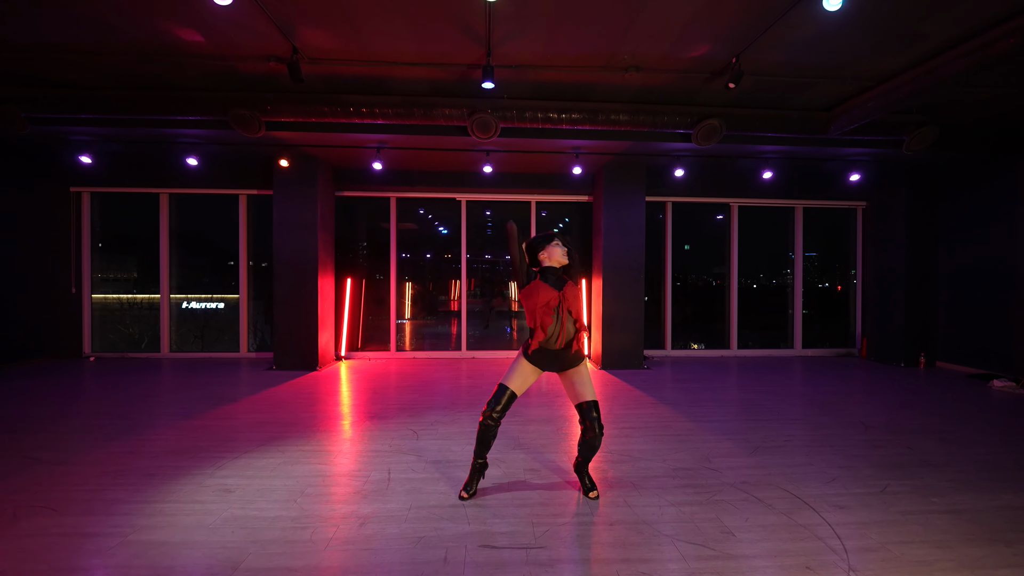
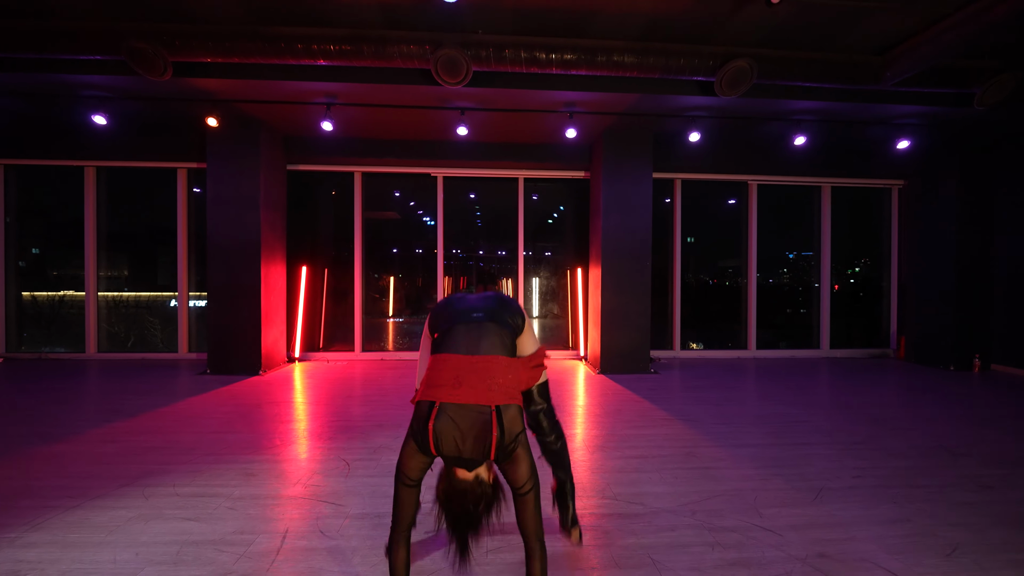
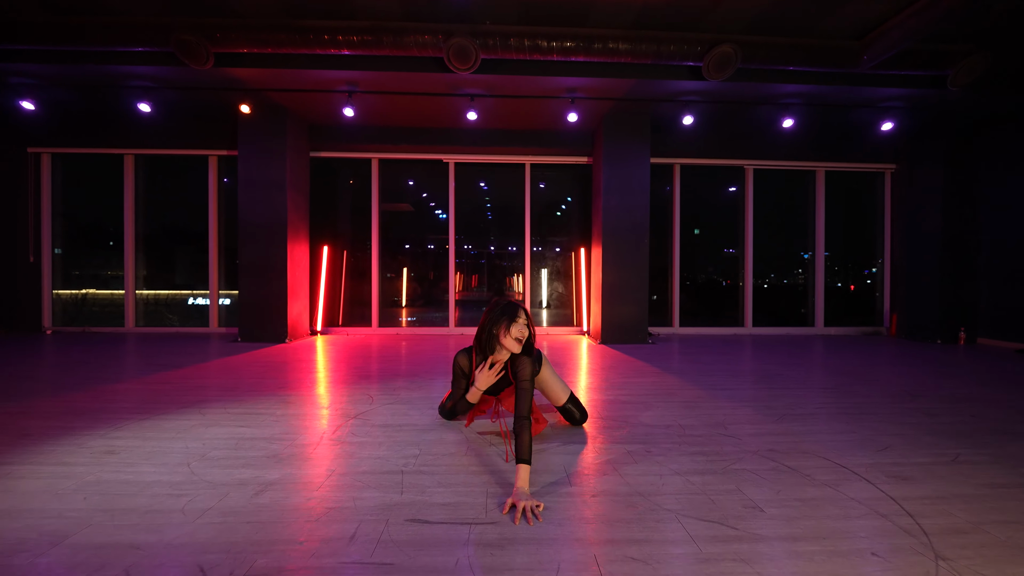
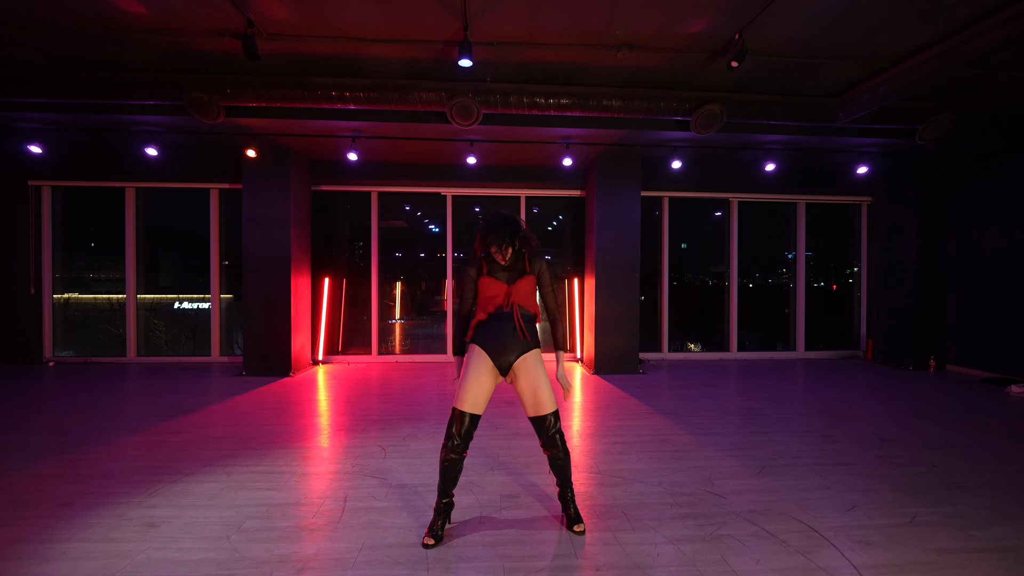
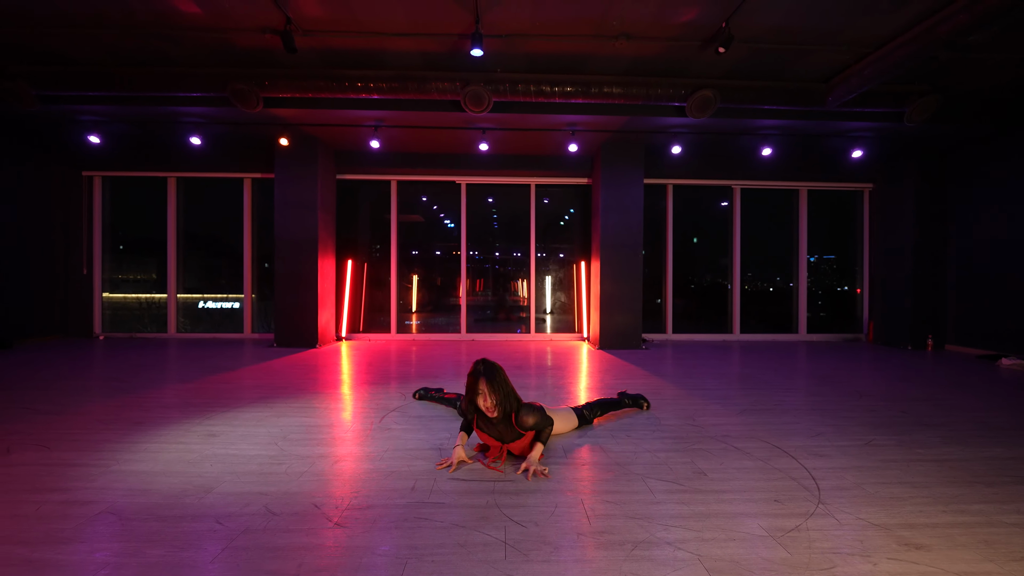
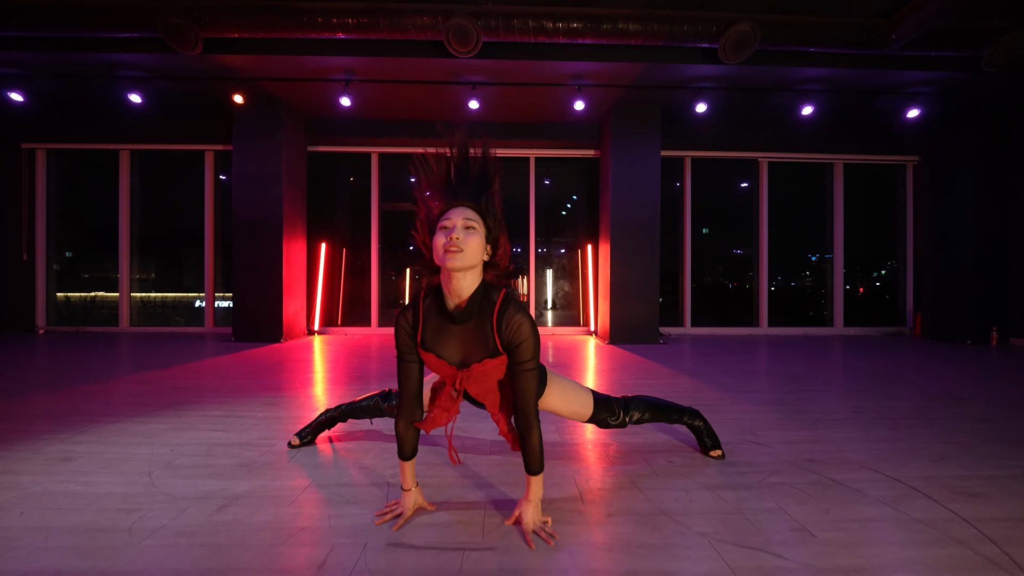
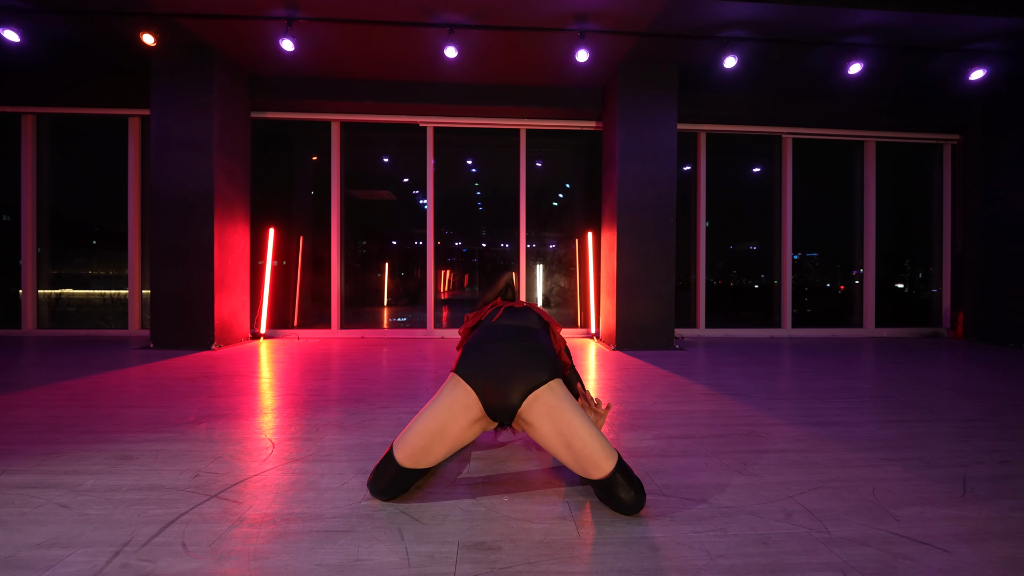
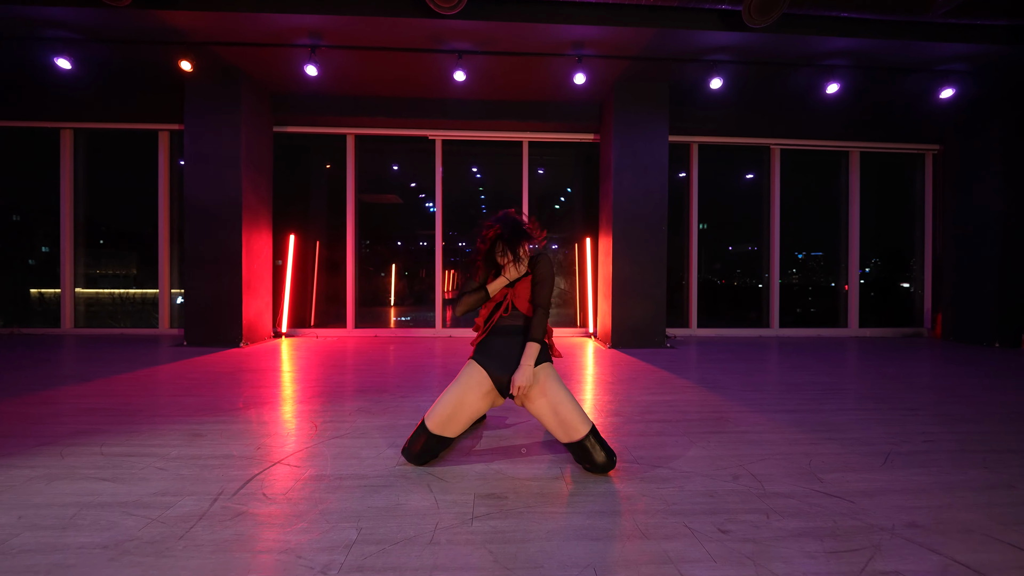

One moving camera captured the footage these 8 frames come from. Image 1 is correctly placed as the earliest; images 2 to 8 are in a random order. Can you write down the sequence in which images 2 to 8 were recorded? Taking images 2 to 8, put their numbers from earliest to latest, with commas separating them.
4, 2, 6, 5, 3, 8, 7
